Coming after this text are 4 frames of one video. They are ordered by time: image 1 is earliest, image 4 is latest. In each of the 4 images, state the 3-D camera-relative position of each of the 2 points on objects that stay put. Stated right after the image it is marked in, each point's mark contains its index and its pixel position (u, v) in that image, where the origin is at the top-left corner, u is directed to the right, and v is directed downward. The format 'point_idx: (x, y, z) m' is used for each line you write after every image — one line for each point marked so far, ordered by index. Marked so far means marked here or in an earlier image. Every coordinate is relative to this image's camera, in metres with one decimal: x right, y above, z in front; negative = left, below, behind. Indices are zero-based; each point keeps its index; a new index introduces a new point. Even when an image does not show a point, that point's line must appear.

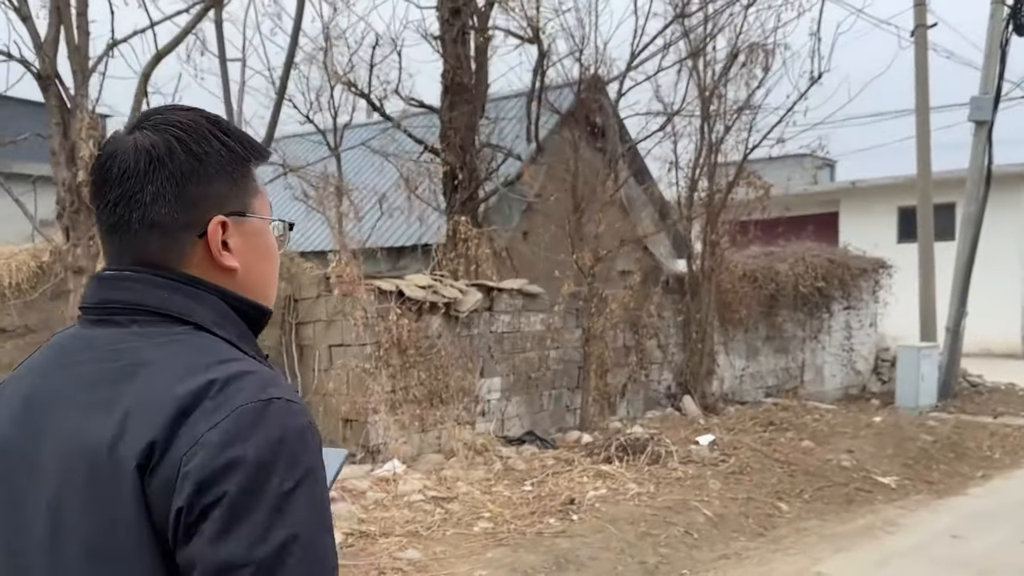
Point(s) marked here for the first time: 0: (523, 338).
0: (+0.1, -0.5, +8.7) m
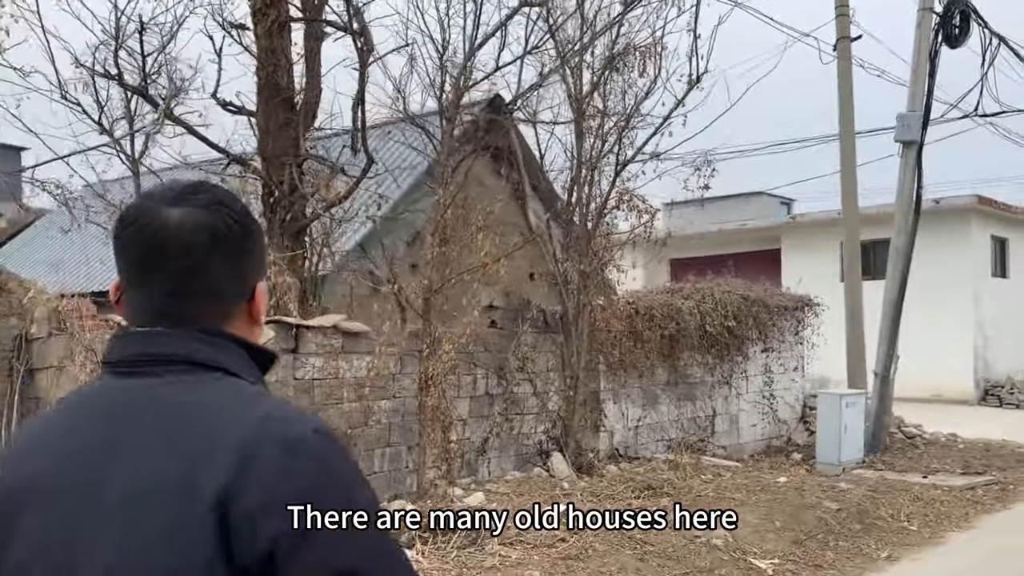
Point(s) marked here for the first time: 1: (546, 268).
0: (-1.3, -0.8, +7.2) m
1: (+0.3, +0.2, +8.8) m
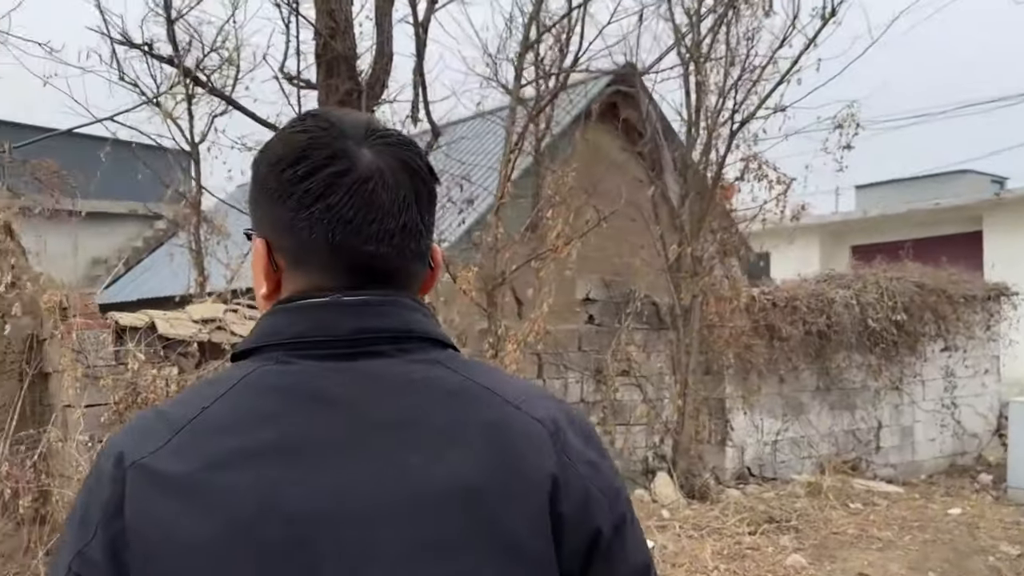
0: (-0.8, -0.7, +6.2) m
1: (+1.1, +0.3, +7.5) m
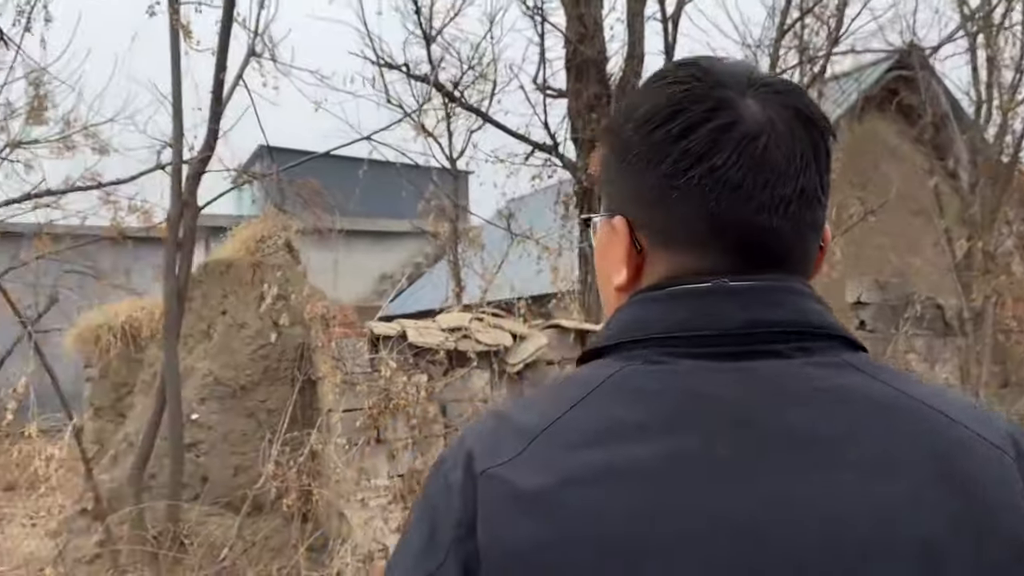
0: (+0.9, -0.7, +6.0) m
1: (+3.0, +0.3, +6.7) m
